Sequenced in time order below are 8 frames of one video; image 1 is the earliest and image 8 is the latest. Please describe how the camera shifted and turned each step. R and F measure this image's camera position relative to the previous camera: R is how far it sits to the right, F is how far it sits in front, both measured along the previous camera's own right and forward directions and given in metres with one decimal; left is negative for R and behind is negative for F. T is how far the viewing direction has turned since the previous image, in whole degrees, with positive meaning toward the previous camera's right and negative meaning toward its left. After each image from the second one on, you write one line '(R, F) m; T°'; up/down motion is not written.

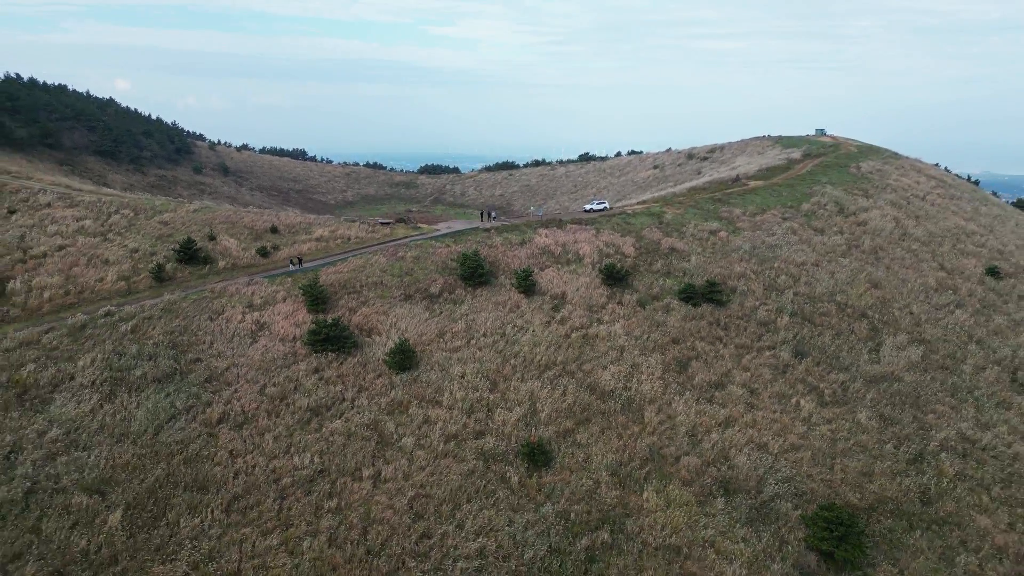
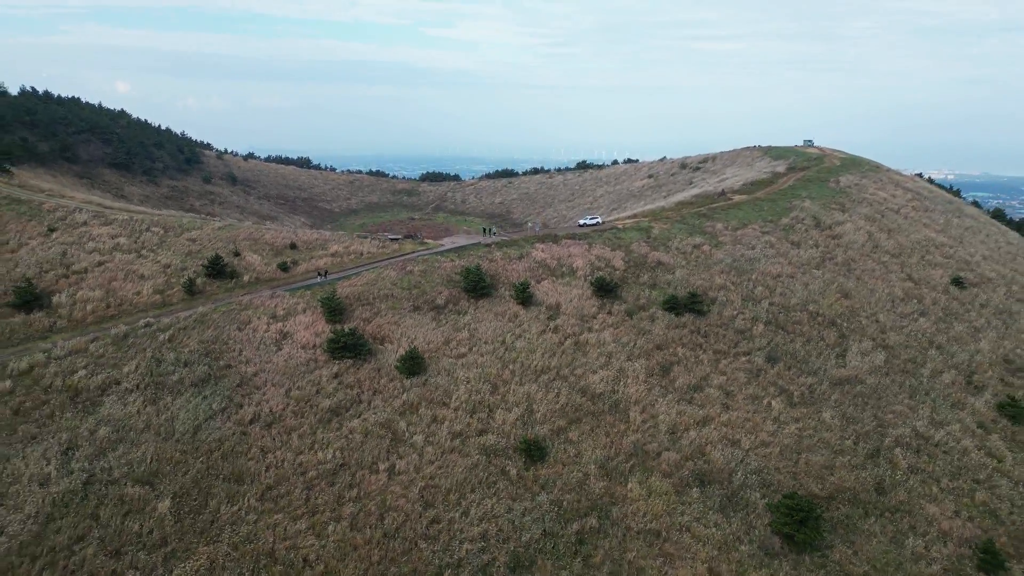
(0.0, -1.6) m; 0°
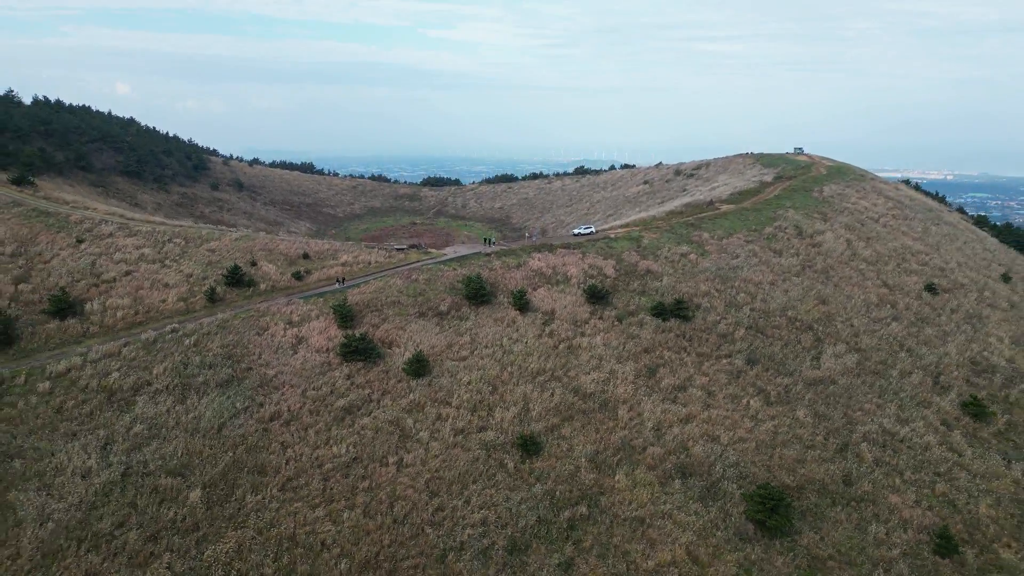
(+0.1, -1.4) m; 0°
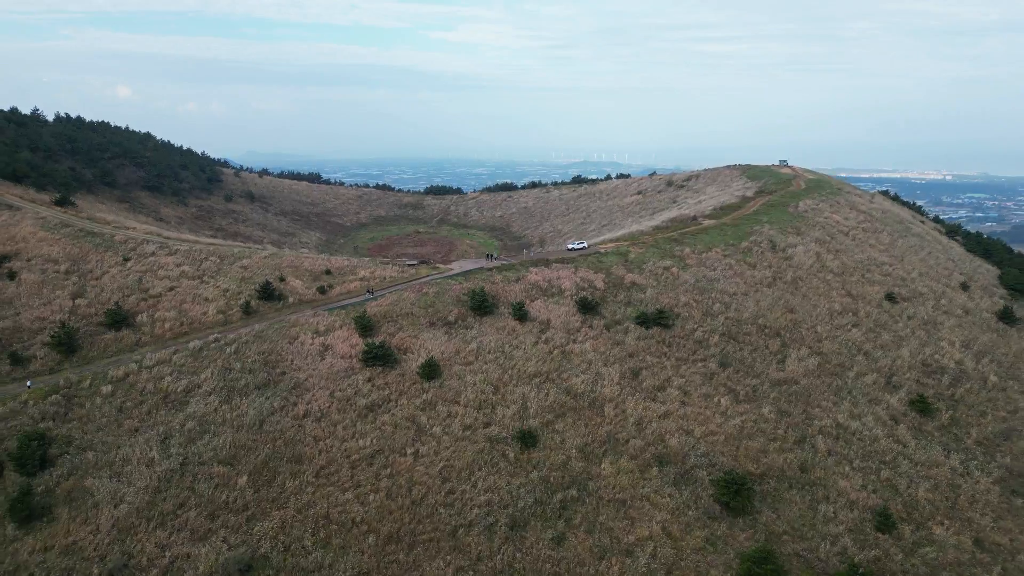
(0.0, -2.6) m; 0°
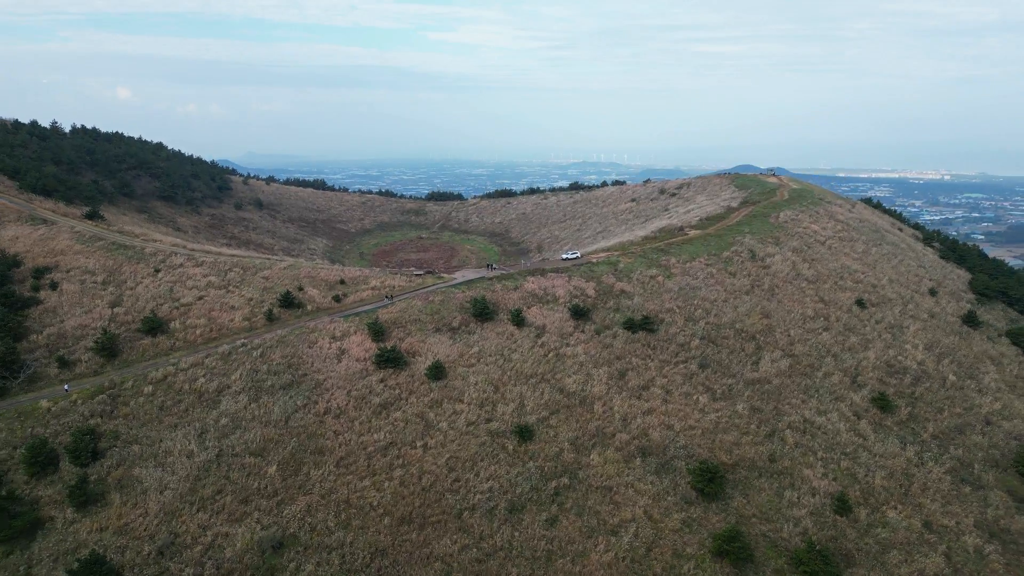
(+0.1, -2.2) m; 0°
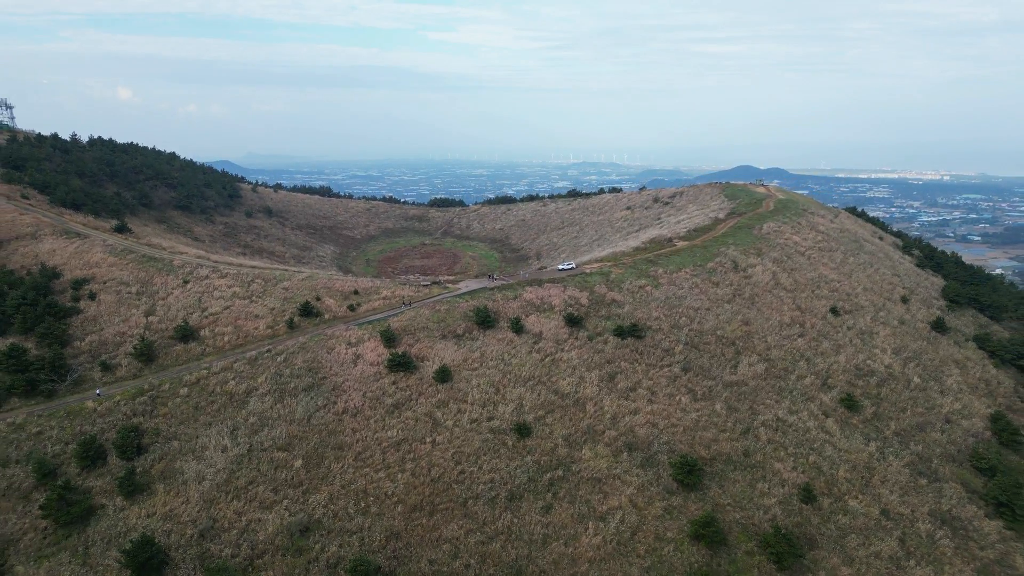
(0.0, -2.3) m; 0°
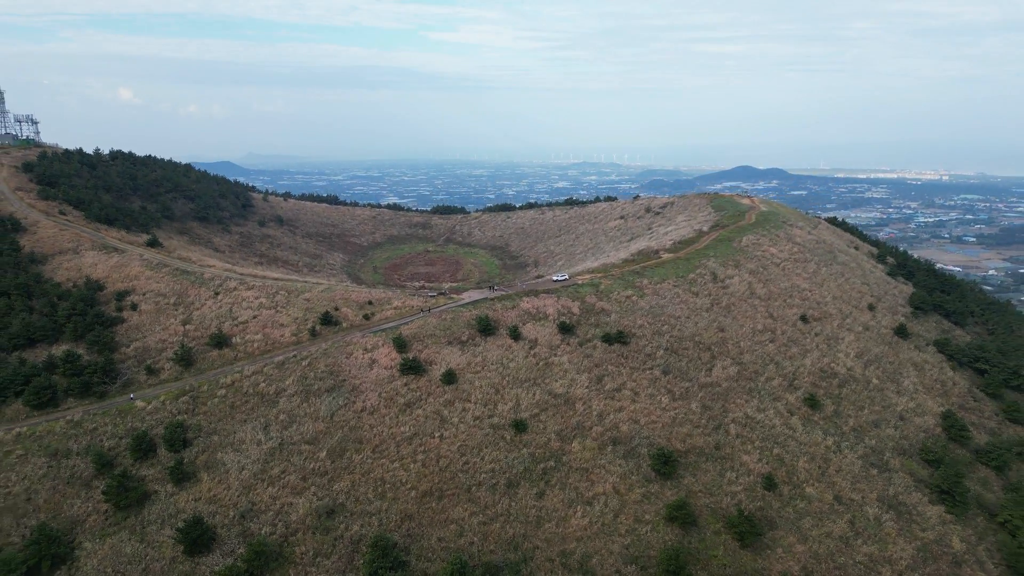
(+0.1, -3.1) m; 0°
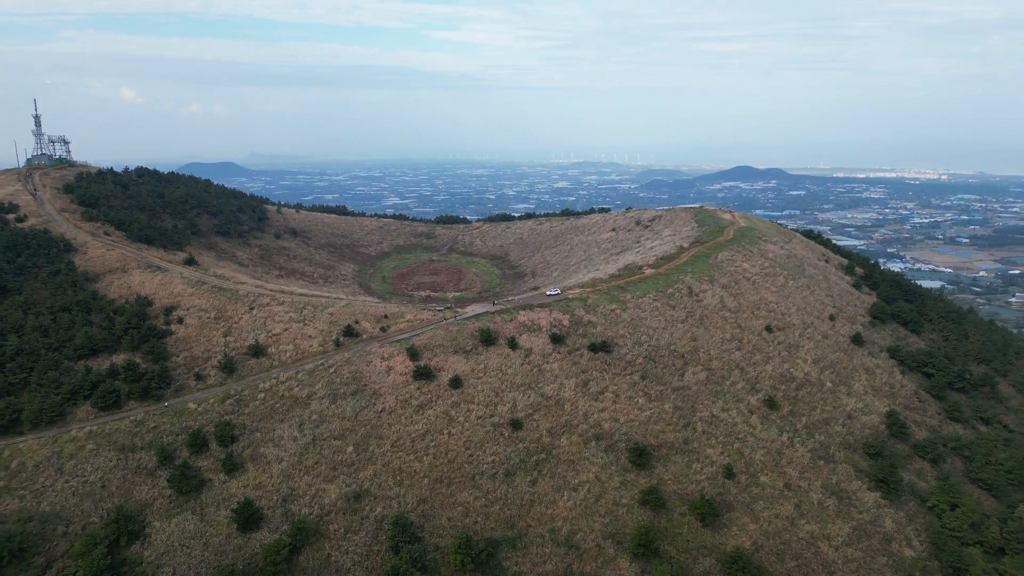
(+0.2, -4.5) m; 0°
